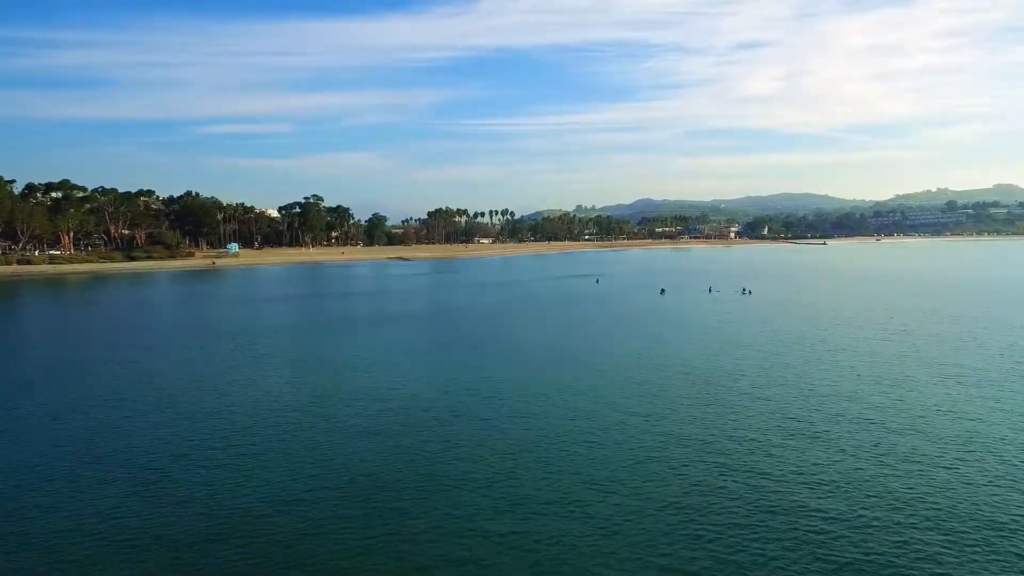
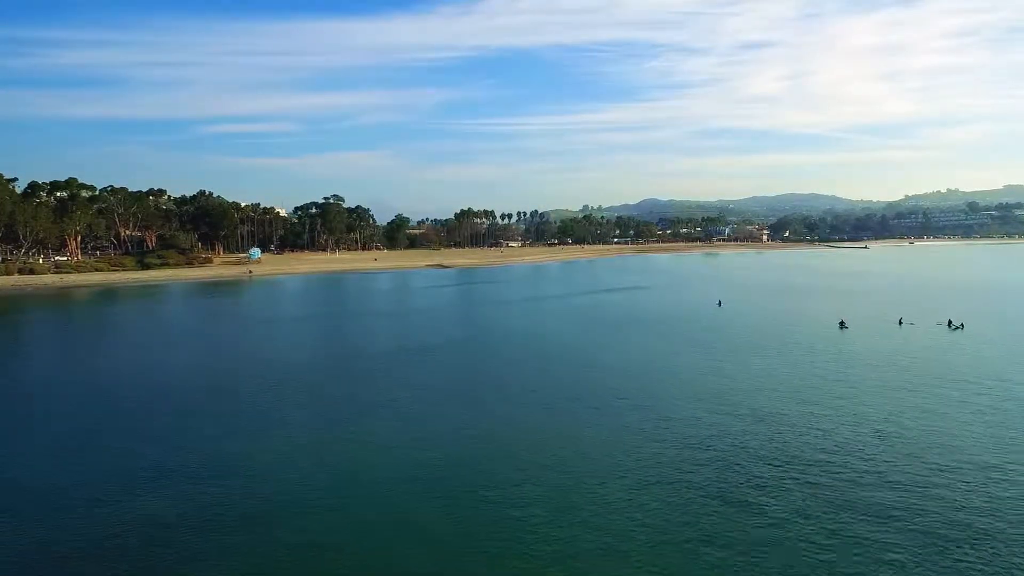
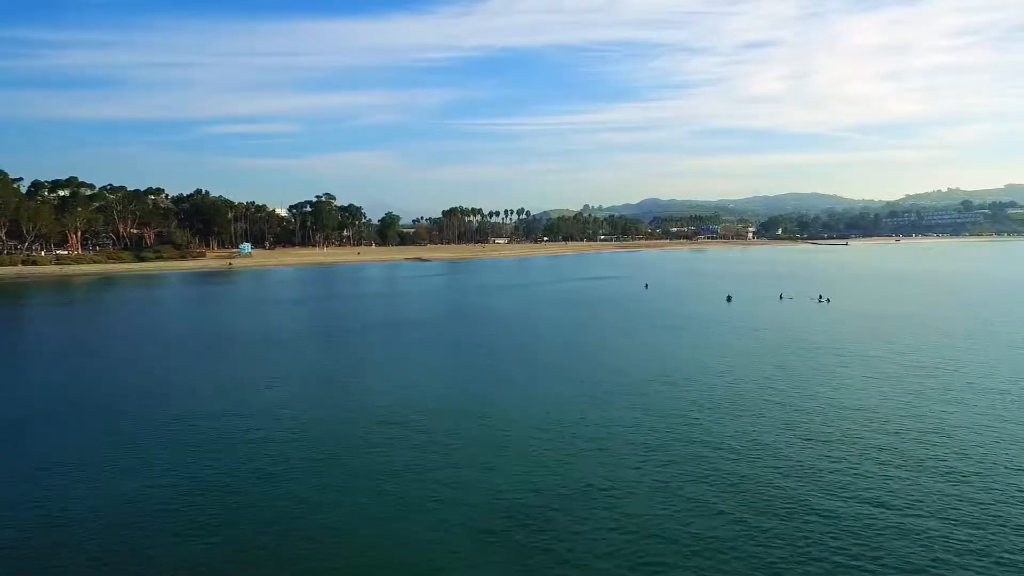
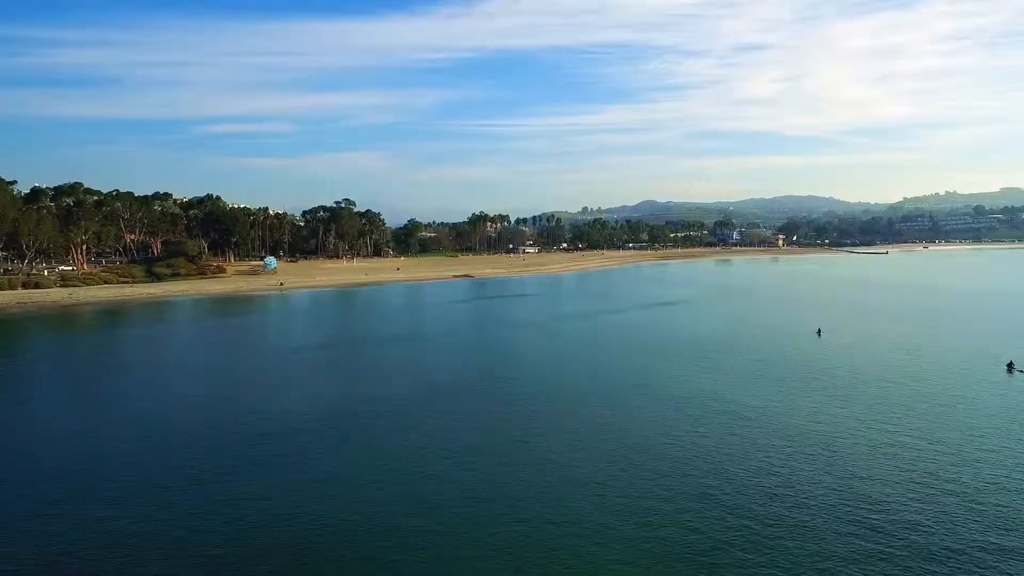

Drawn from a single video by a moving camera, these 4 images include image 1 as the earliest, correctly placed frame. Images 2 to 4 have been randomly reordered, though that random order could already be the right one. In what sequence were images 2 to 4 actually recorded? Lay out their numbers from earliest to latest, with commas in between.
3, 2, 4
